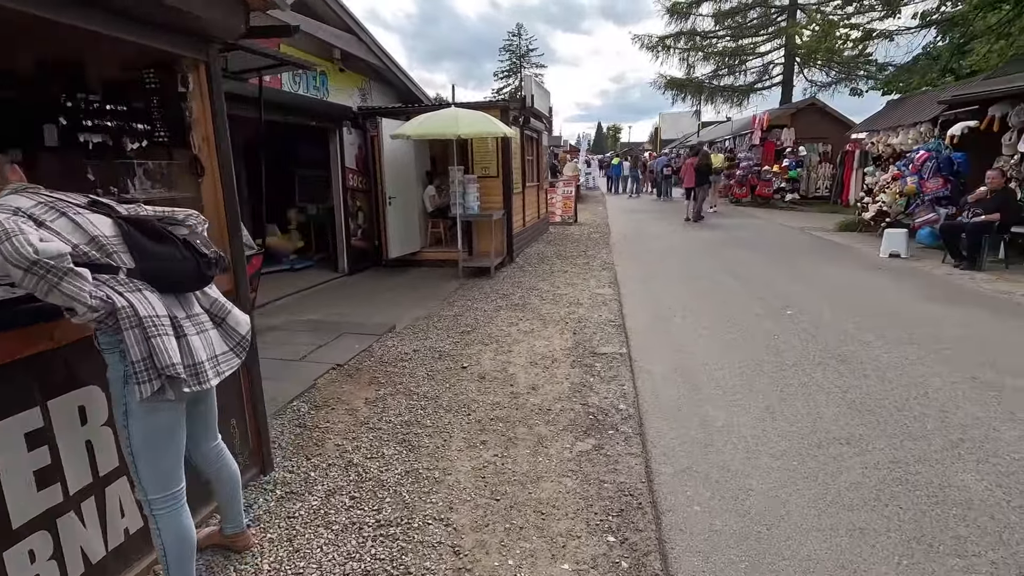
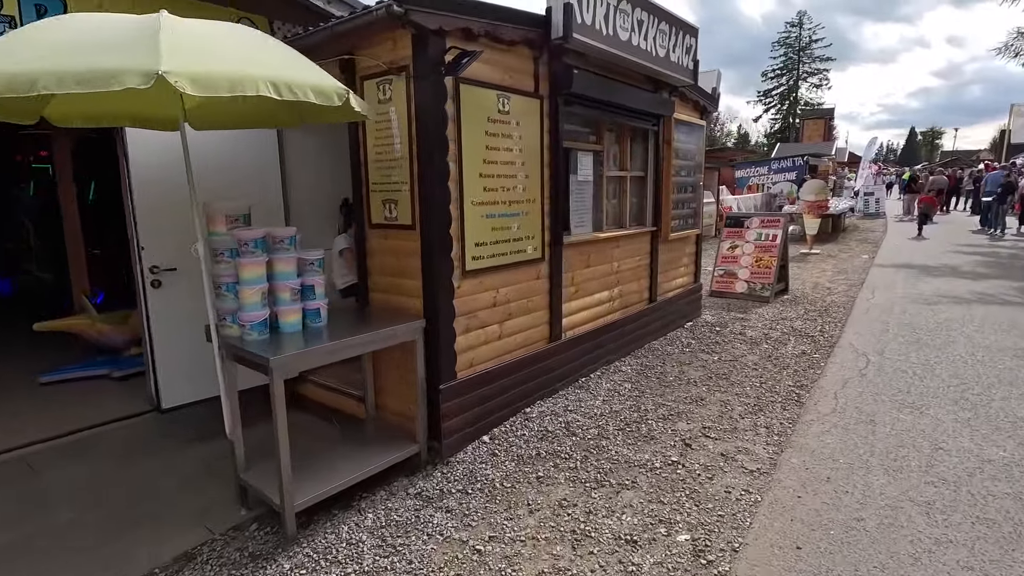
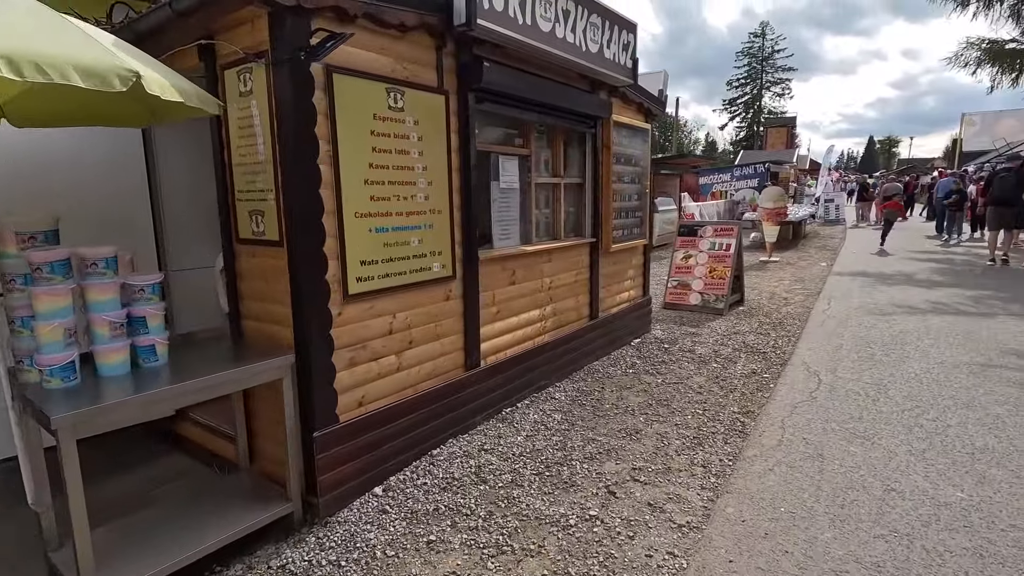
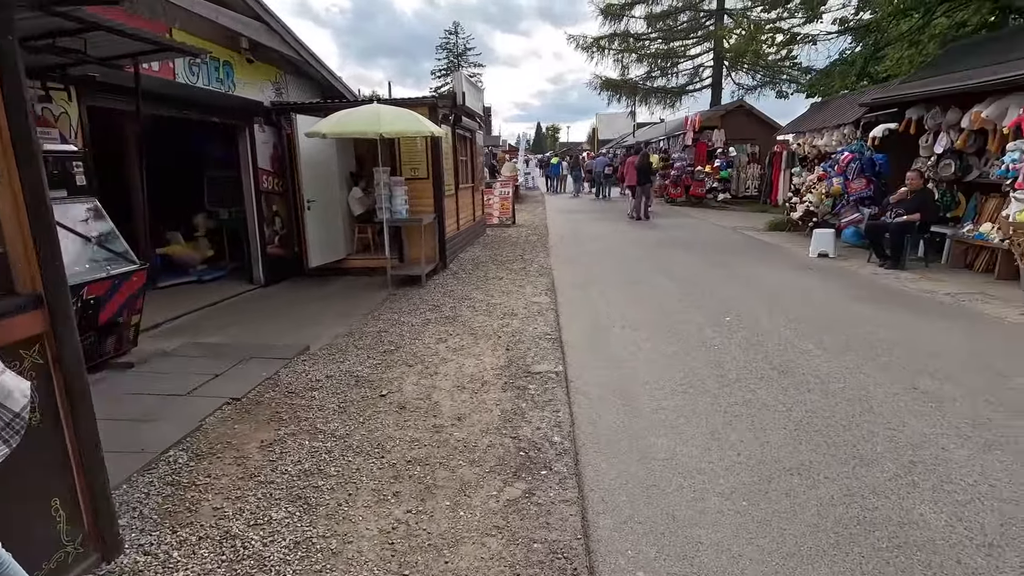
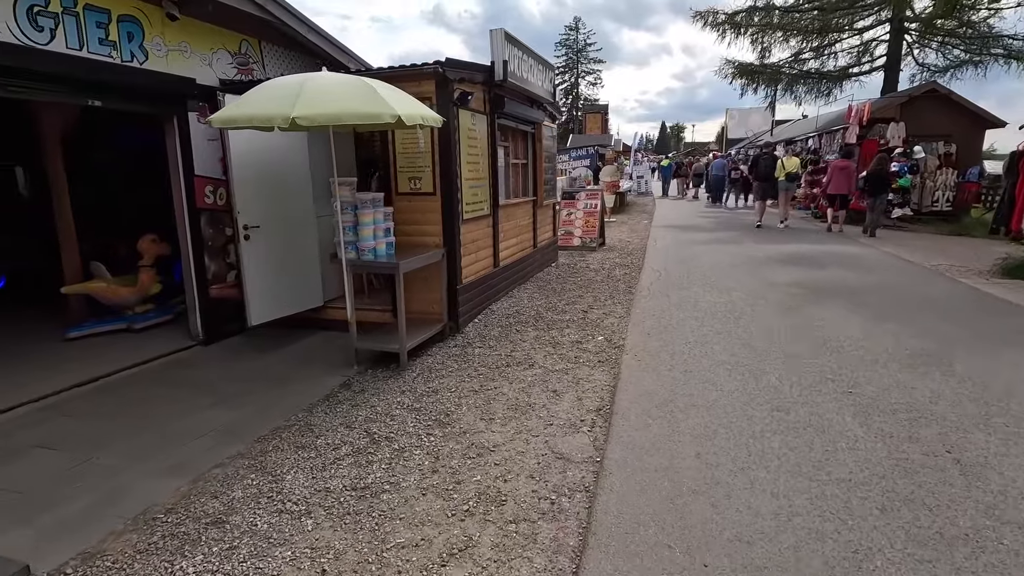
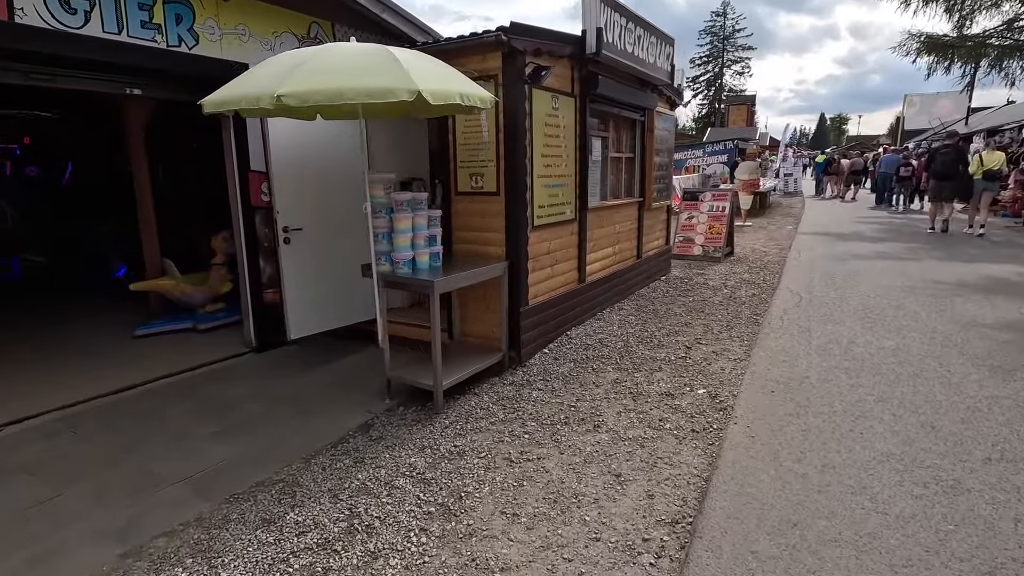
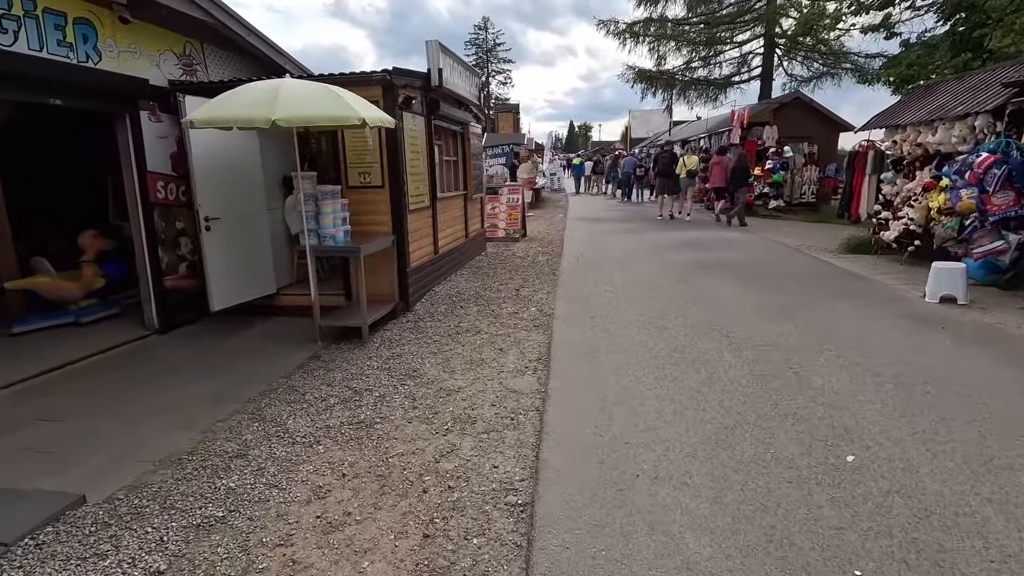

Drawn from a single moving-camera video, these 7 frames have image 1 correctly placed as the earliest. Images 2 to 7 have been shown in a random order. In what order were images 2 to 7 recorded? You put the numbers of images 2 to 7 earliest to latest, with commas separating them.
4, 7, 5, 6, 2, 3
